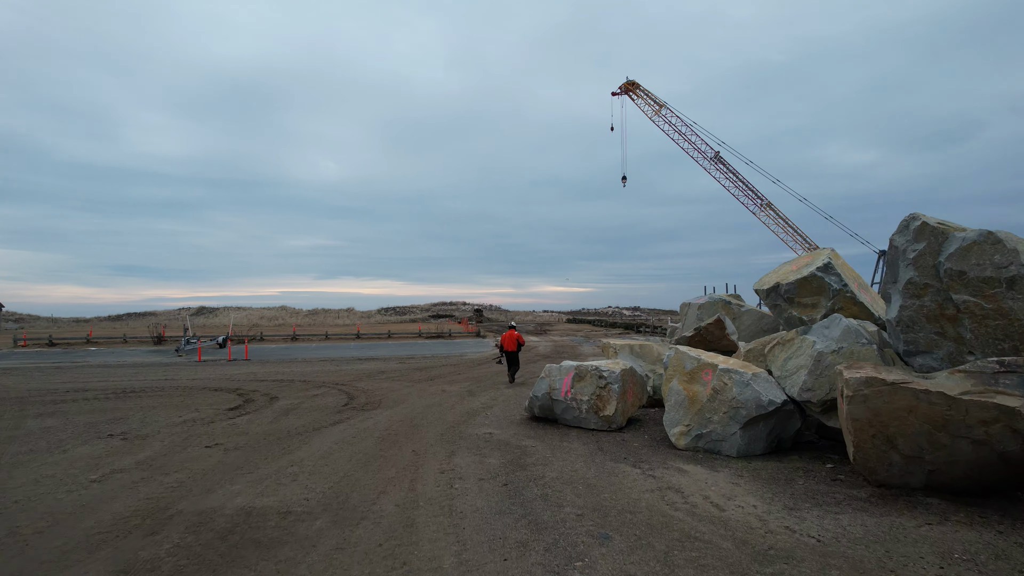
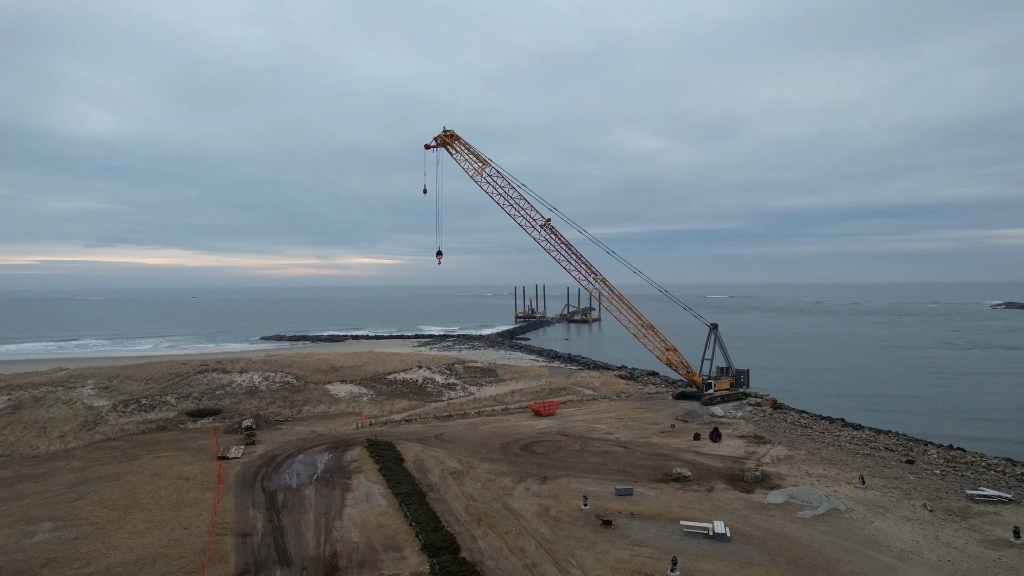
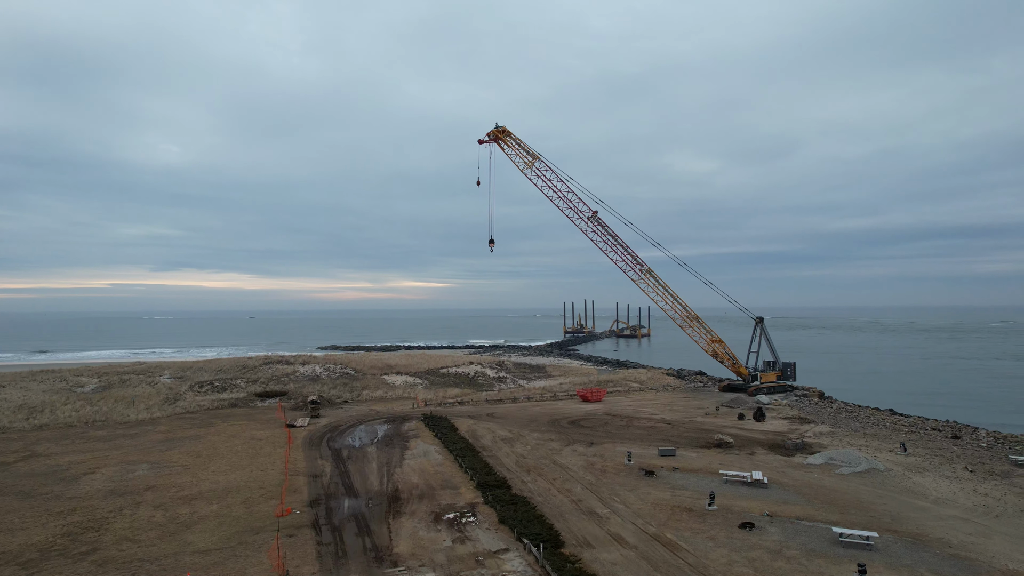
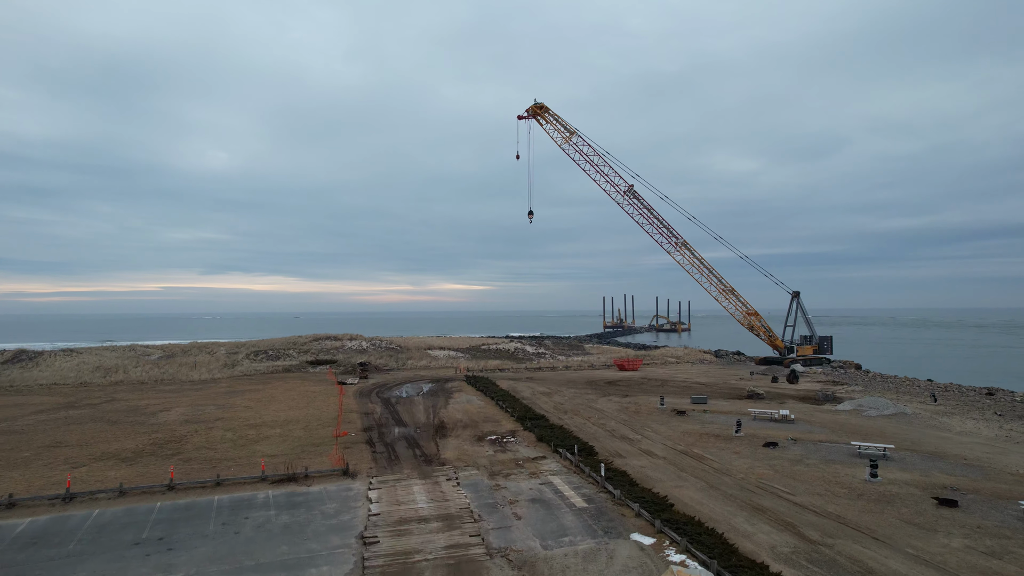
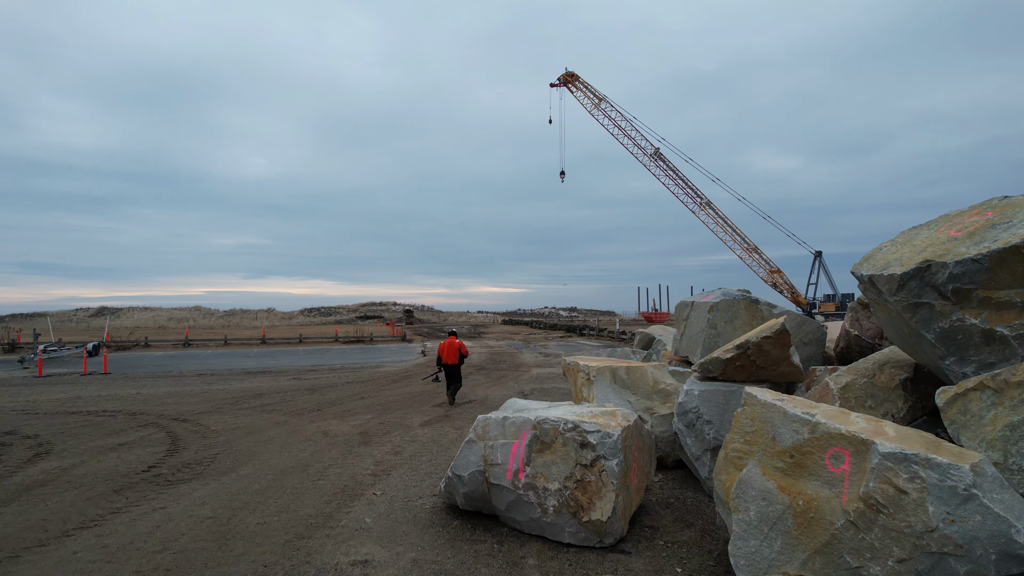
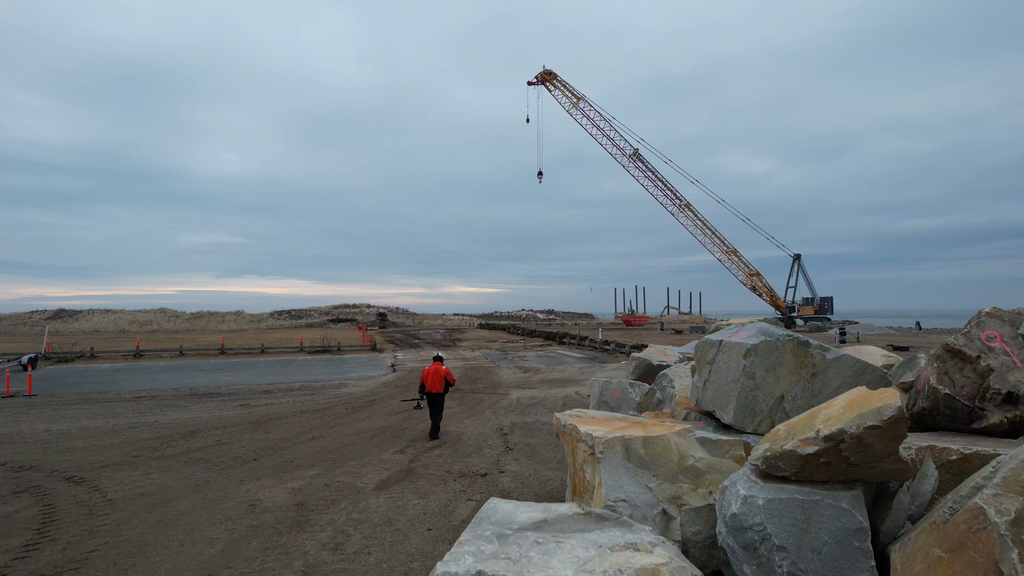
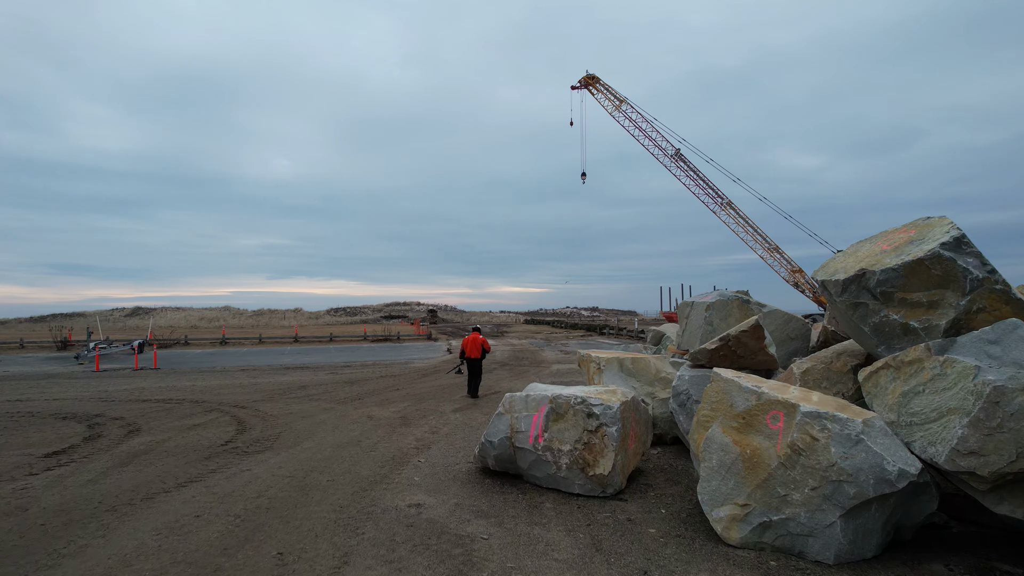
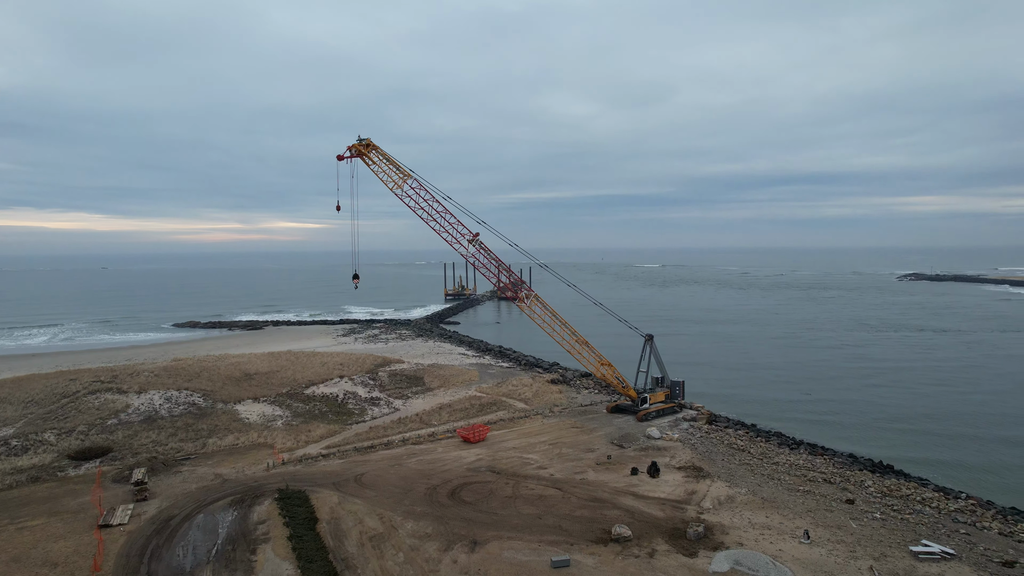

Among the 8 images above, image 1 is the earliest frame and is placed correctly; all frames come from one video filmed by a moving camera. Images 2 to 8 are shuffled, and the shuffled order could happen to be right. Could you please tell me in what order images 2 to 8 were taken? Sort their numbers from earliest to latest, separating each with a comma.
7, 5, 6, 4, 3, 2, 8
